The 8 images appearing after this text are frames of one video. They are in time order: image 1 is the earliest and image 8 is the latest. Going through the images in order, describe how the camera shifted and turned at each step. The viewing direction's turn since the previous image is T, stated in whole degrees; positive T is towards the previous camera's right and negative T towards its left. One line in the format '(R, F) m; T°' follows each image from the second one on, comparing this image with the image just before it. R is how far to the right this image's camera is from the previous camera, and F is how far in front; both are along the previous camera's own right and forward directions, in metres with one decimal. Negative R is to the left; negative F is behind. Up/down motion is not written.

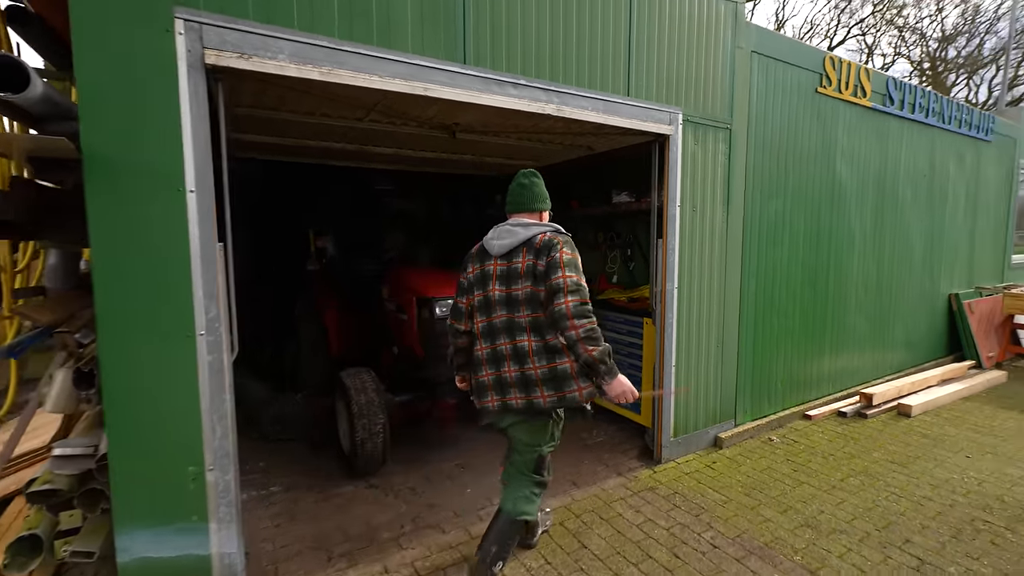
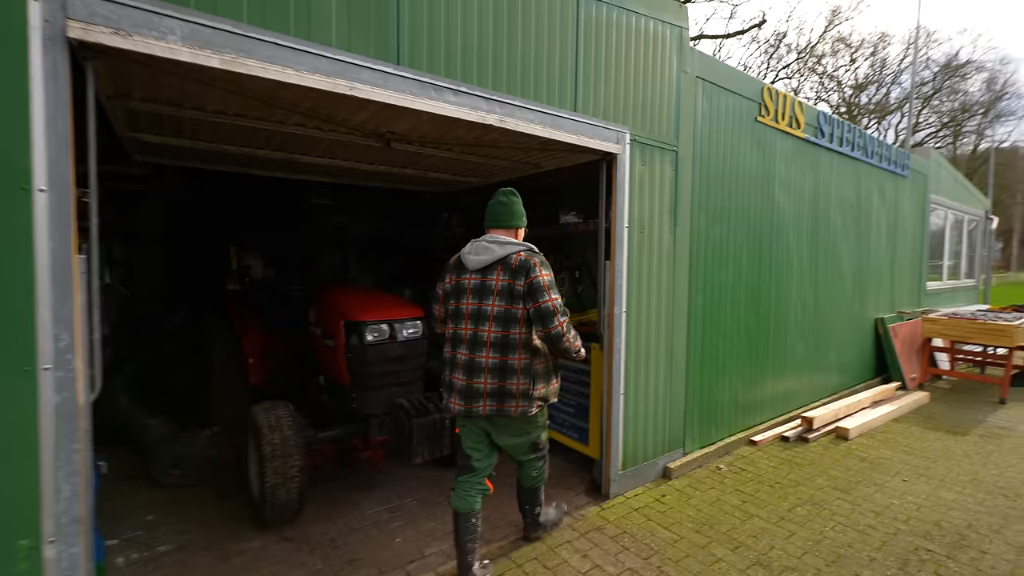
(+0.1, +0.2) m; +6°
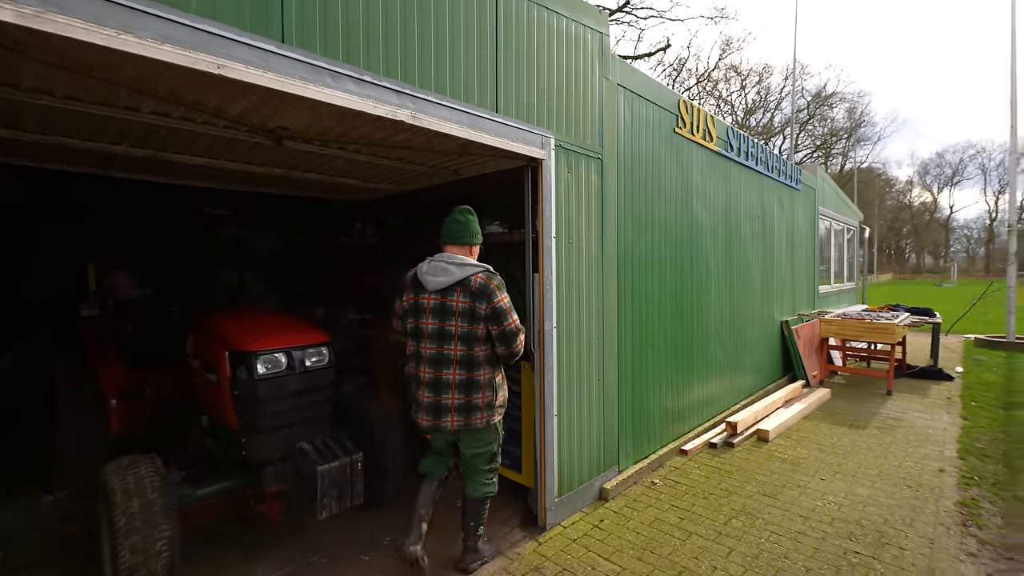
(0.0, +0.3) m; +9°
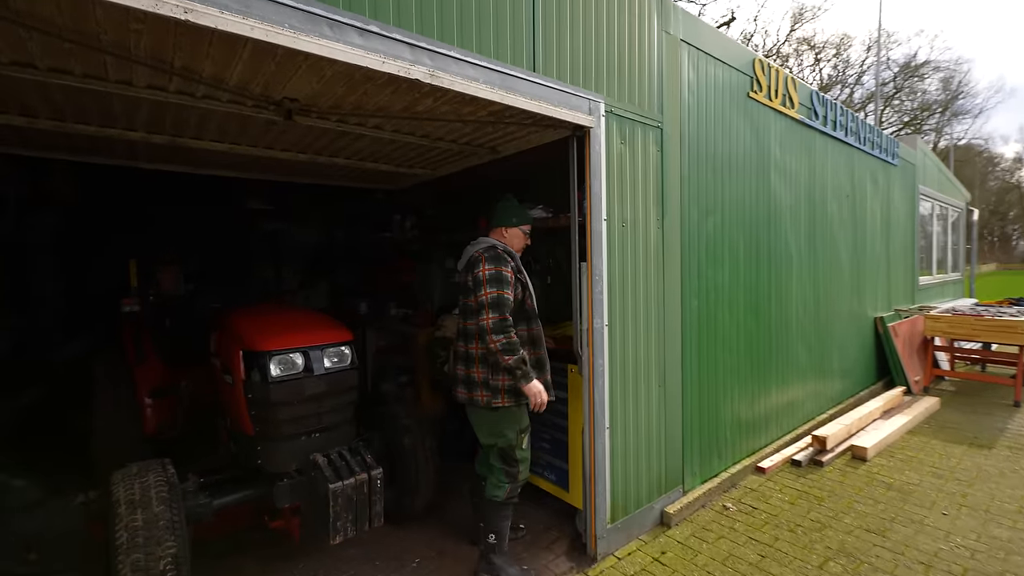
(+0.1, +0.4) m; -7°
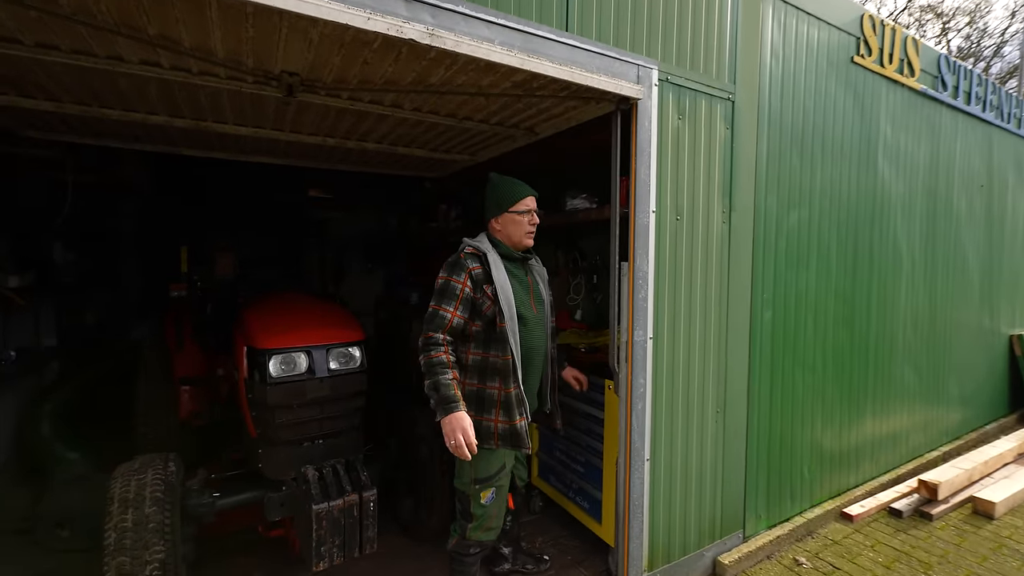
(+0.2, +0.4) m; -9°
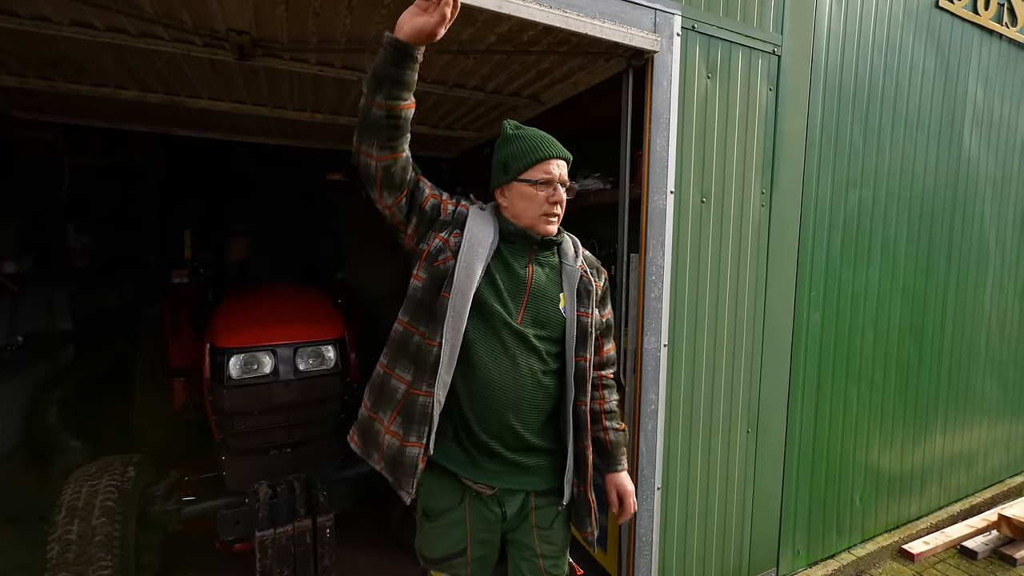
(+0.2, +0.3) m; -5°
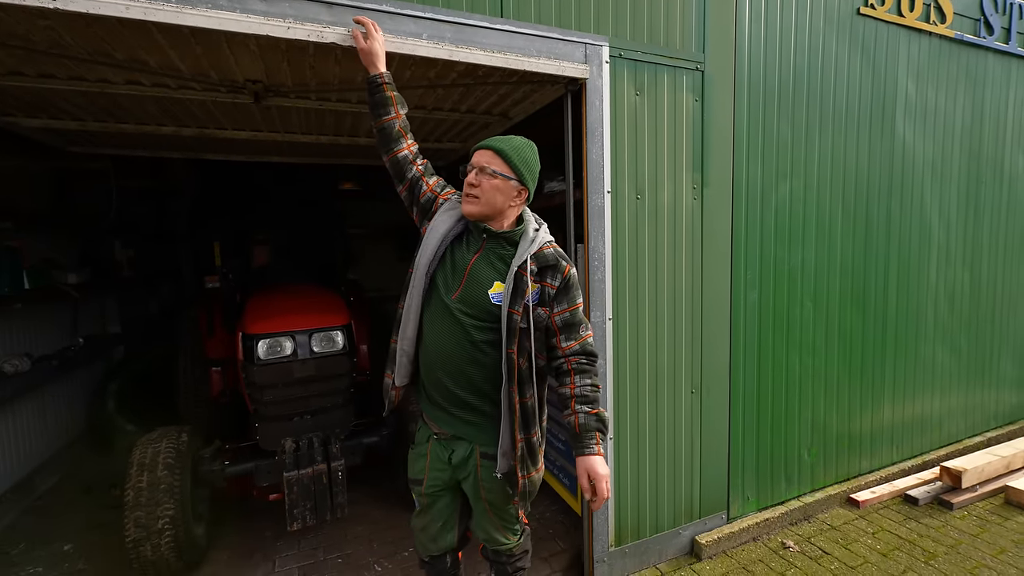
(+0.2, -0.4) m; -2°
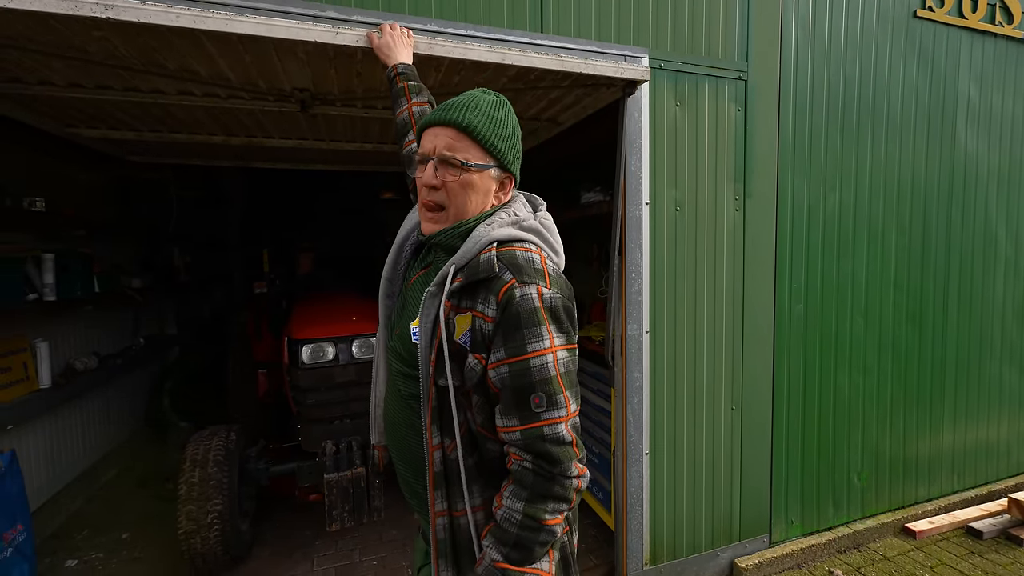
(0.0, 0.0) m; -4°
